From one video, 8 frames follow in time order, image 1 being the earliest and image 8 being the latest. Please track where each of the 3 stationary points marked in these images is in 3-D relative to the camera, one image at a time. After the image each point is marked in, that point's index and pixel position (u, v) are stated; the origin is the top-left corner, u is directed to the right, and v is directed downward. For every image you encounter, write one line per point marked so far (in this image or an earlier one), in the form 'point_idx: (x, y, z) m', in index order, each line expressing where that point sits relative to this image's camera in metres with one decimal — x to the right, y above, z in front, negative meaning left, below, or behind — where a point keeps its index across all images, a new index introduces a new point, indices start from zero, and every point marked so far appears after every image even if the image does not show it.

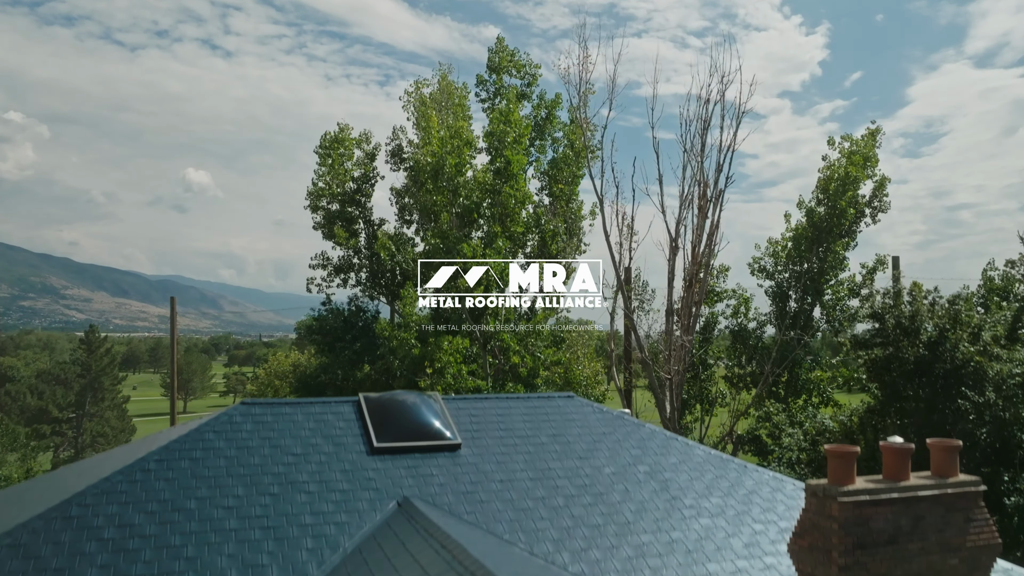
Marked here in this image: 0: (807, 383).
0: (+6.6, -2.2, +13.0) m
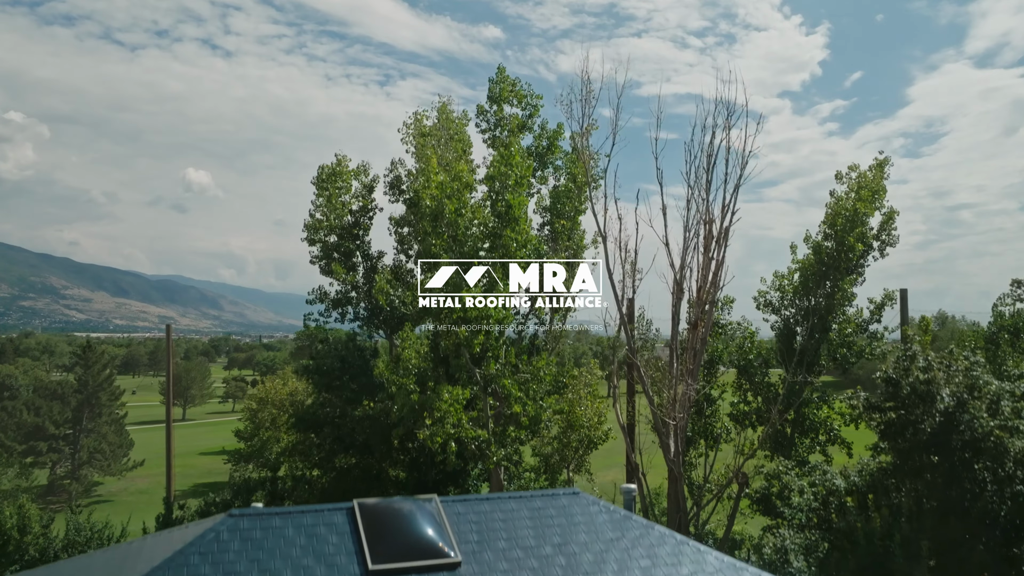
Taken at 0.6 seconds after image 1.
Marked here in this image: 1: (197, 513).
0: (+6.6, -2.9, +12.8) m
1: (-8.4, -6.1, +15.5) m
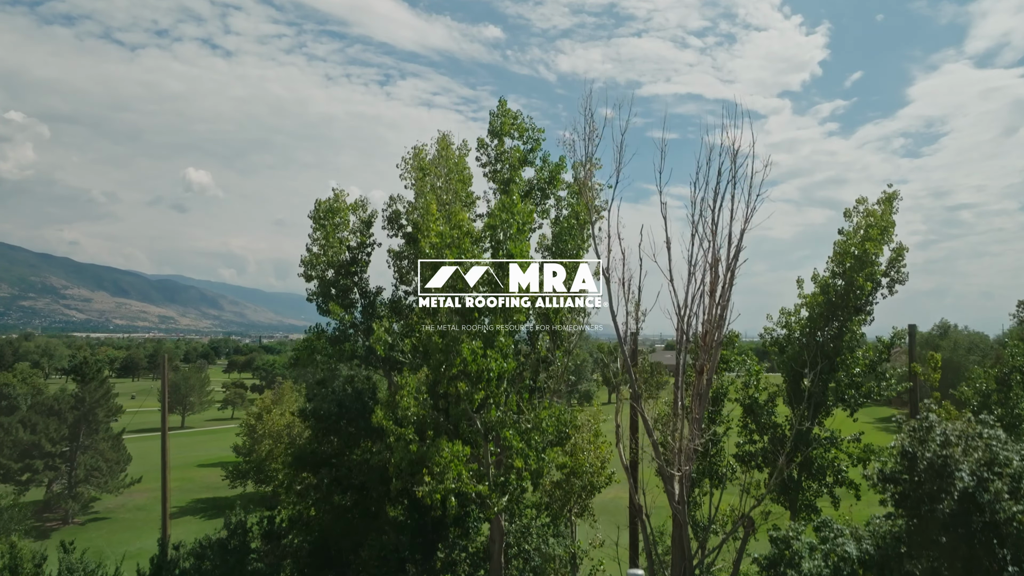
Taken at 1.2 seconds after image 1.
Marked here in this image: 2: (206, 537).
0: (+6.7, -3.7, +12.5) m
1: (-8.4, -6.9, +15.2) m
2: (-8.3, -6.7, +15.9) m
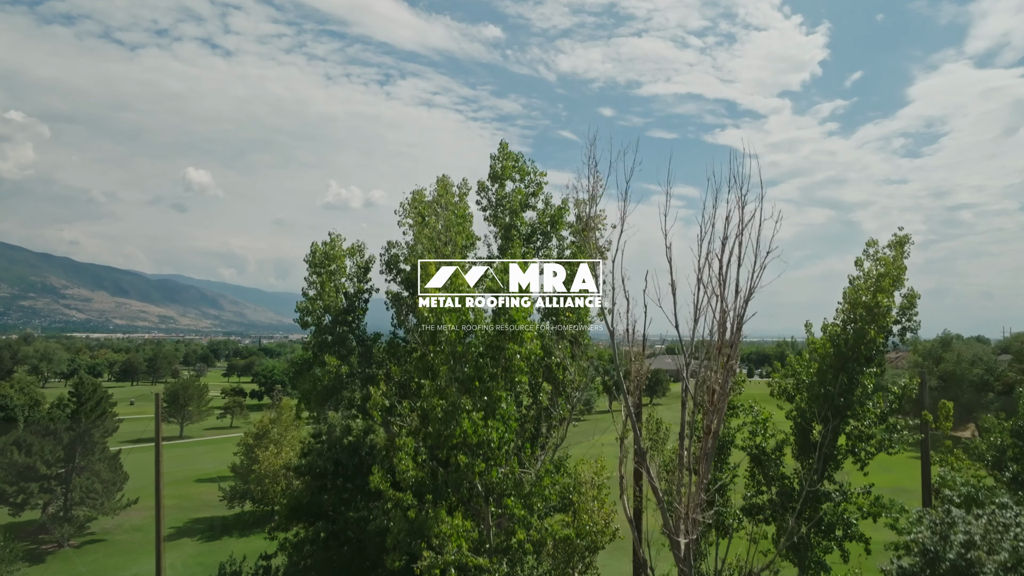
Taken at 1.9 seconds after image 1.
0: (+6.7, -4.7, +12.2) m
1: (-8.3, -7.8, +14.9) m
2: (-8.3, -7.6, +15.6) m
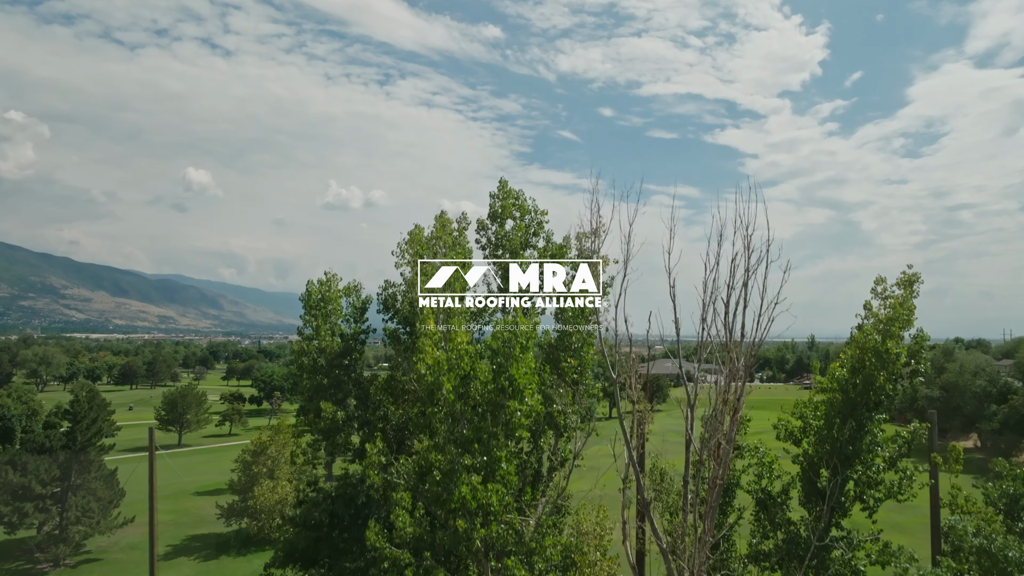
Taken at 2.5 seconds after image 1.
0: (+7.0, -3.0, +13.5) m
1: (-8.0, -6.1, +16.2) m
2: (-8.0, -5.9, +16.8) m
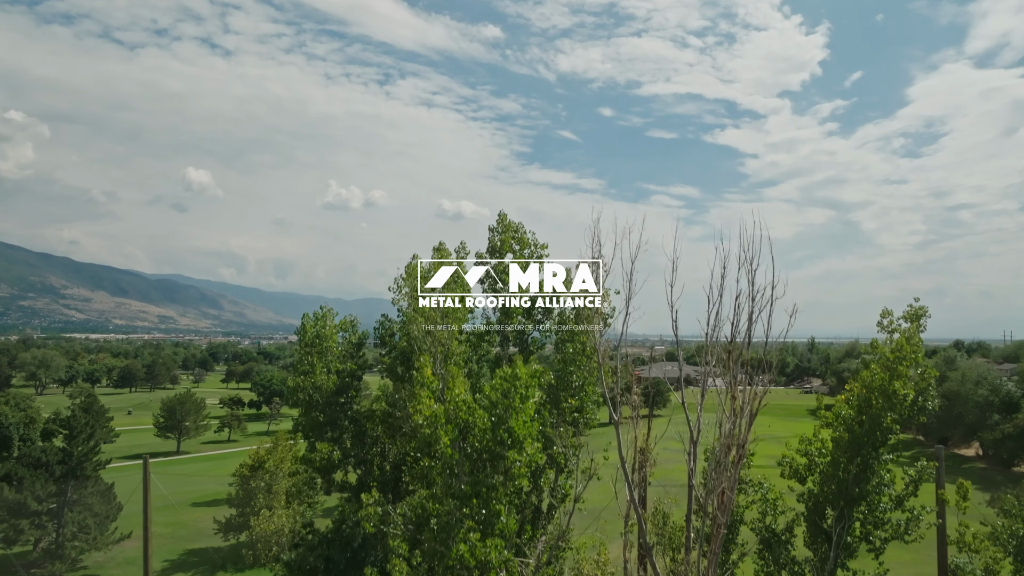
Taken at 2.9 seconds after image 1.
0: (+8.3, -4.1, +16.2) m
1: (-6.7, -7.2, +18.9) m
2: (-6.6, -7.0, +19.5) m
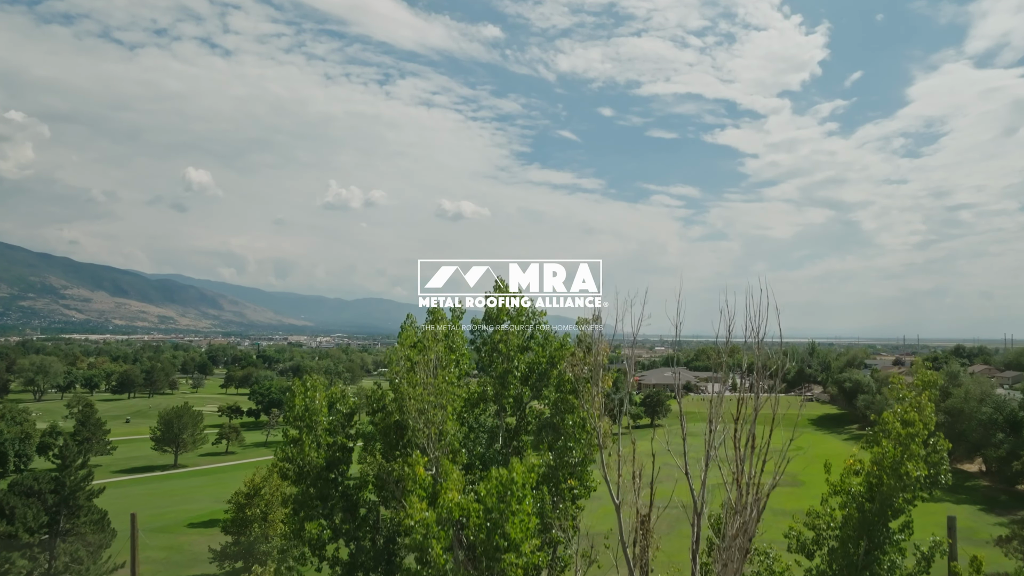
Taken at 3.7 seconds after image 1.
0: (+6.6, -7.5, +11.4) m
1: (-8.4, -10.6, +14.1) m
2: (-8.4, -10.4, +14.7) m
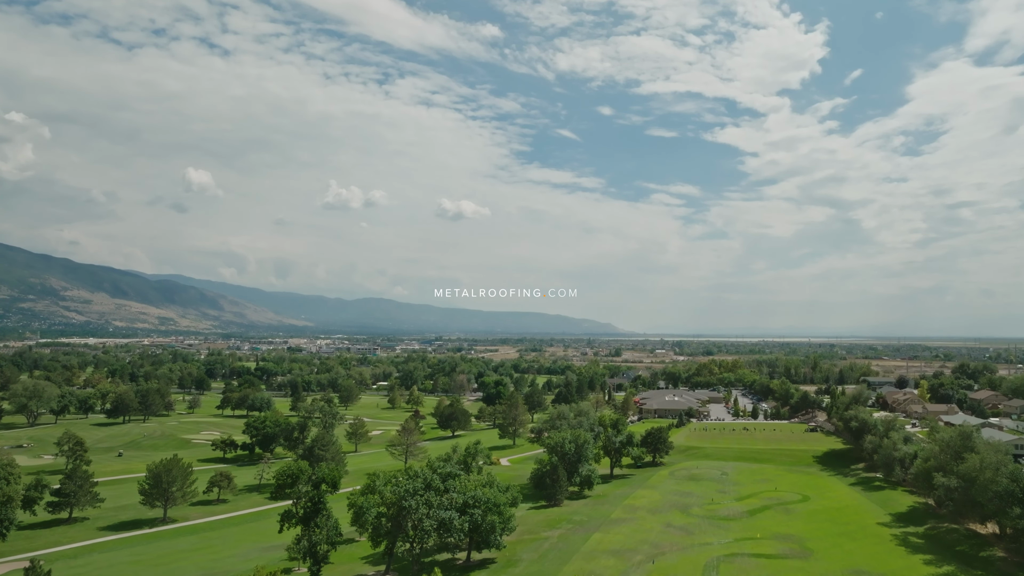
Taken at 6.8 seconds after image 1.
0: (+6.7, -4.1, +12.3) m
1: (-8.3, -7.3, +15.0) m
2: (-8.2, -7.1, +15.6) m
